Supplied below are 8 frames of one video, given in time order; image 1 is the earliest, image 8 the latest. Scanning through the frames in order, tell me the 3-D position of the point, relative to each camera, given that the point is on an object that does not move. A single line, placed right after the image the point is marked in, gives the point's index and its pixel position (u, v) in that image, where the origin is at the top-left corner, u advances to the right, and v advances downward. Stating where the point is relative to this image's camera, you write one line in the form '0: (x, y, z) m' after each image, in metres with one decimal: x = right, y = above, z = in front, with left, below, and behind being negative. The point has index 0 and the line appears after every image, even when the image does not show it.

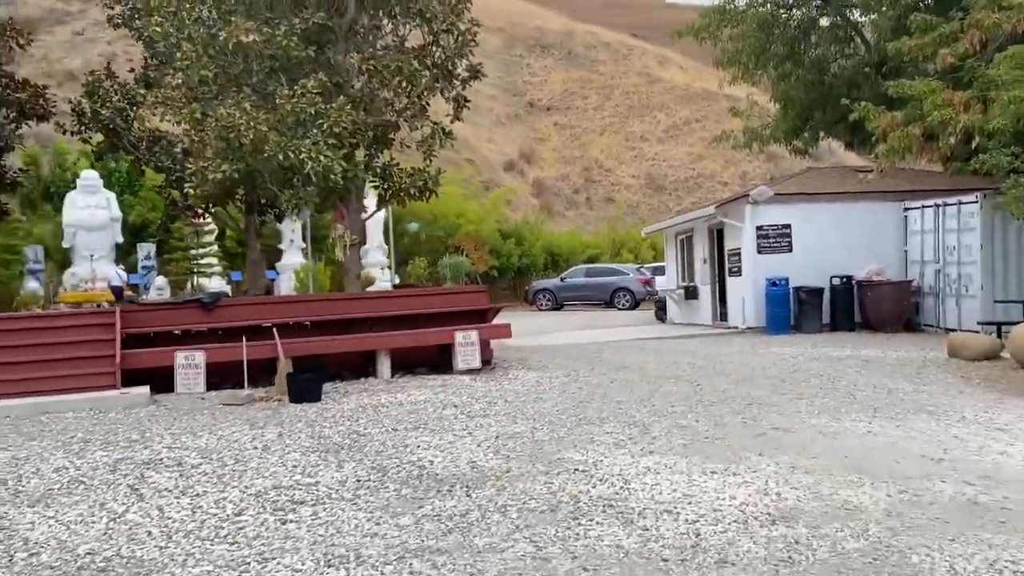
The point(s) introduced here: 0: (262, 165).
0: (-2.7, +1.3, +9.8) m
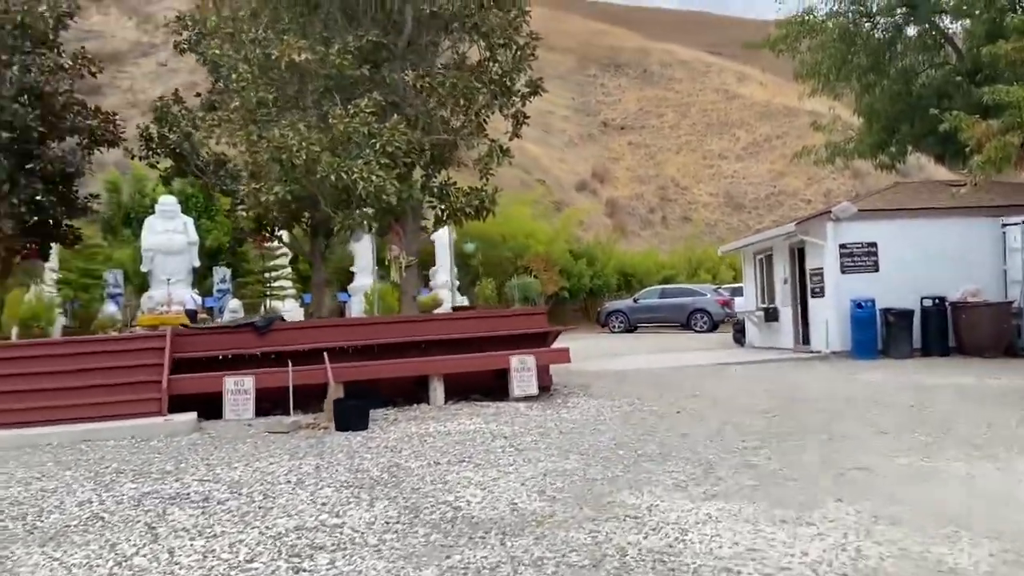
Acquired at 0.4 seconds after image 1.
0: (-2.1, +1.1, +9.5) m
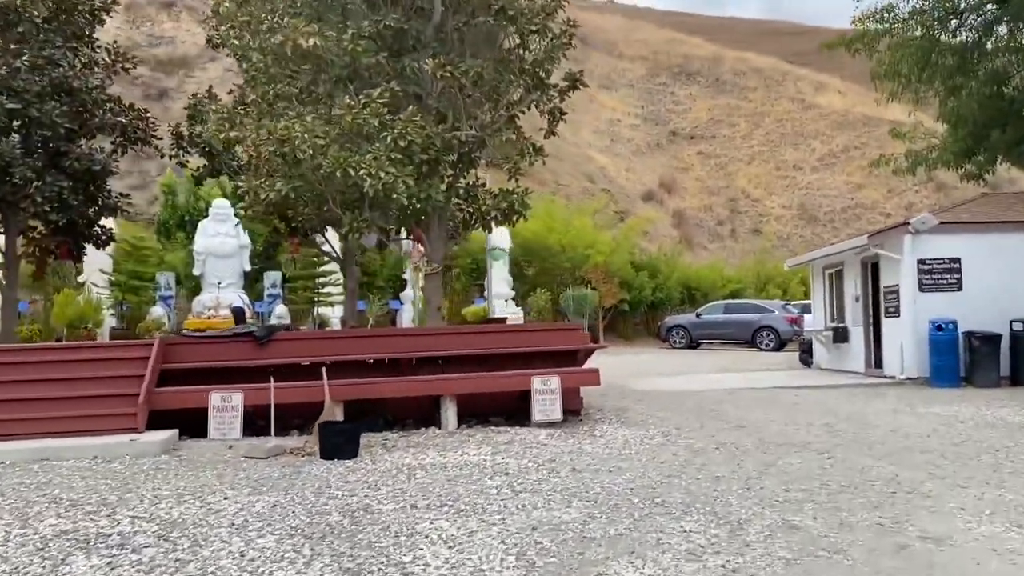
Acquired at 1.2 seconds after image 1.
0: (-1.9, +1.0, +8.7) m
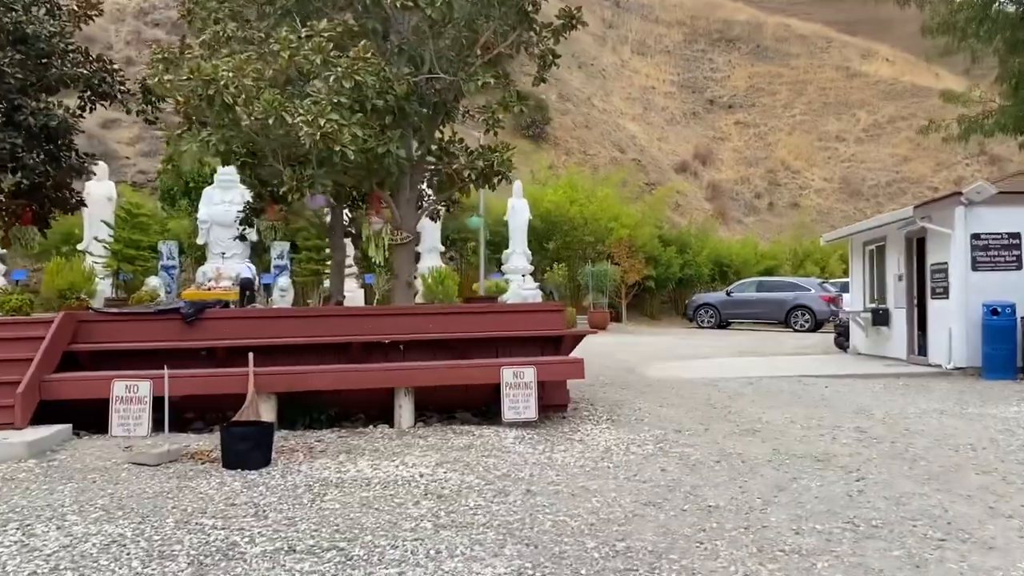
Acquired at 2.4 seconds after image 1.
0: (-2.1, +1.3, +7.3) m
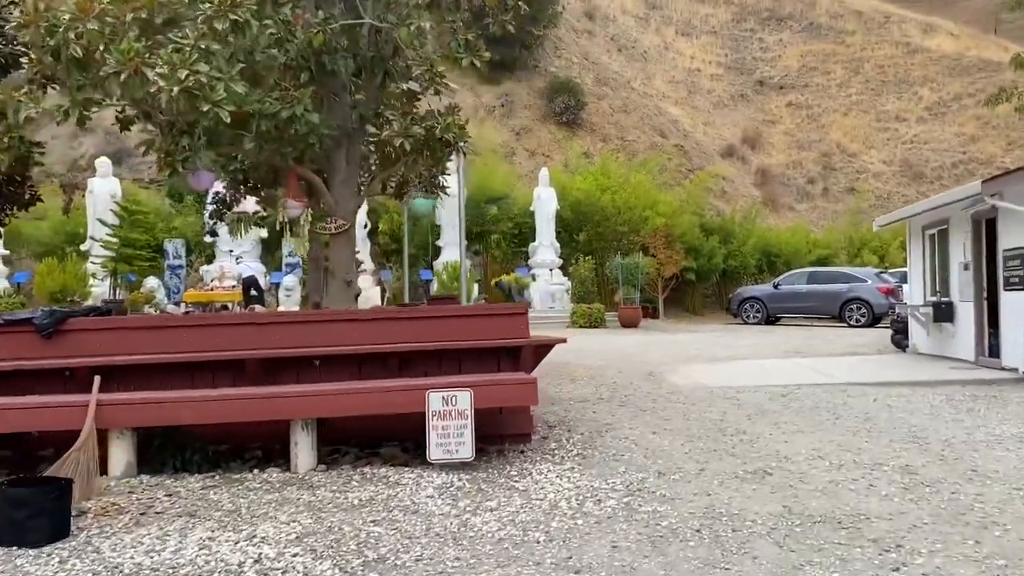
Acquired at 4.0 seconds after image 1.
0: (-2.5, +1.2, +5.8) m
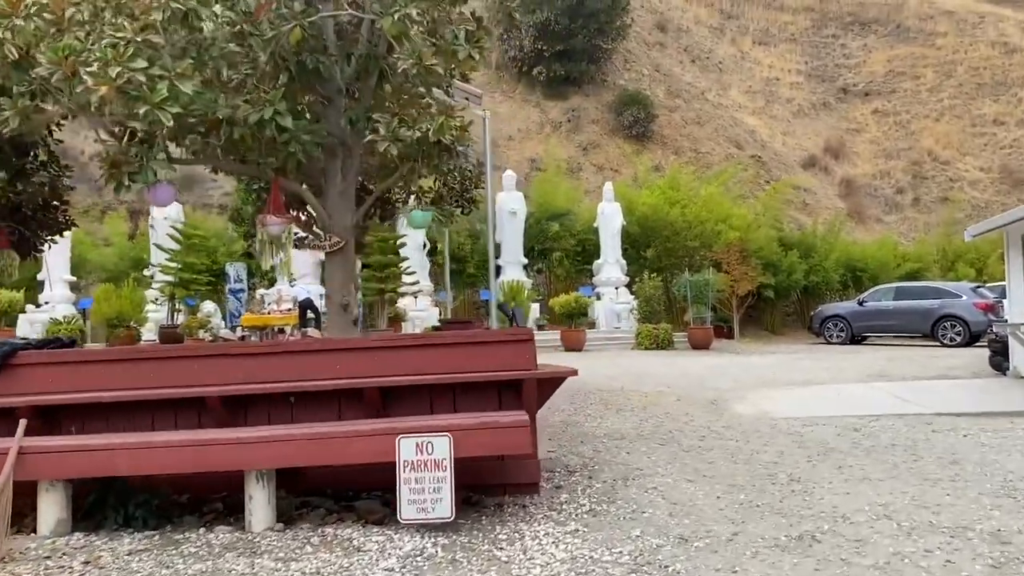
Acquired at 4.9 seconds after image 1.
0: (-2.6, +1.1, +5.1) m
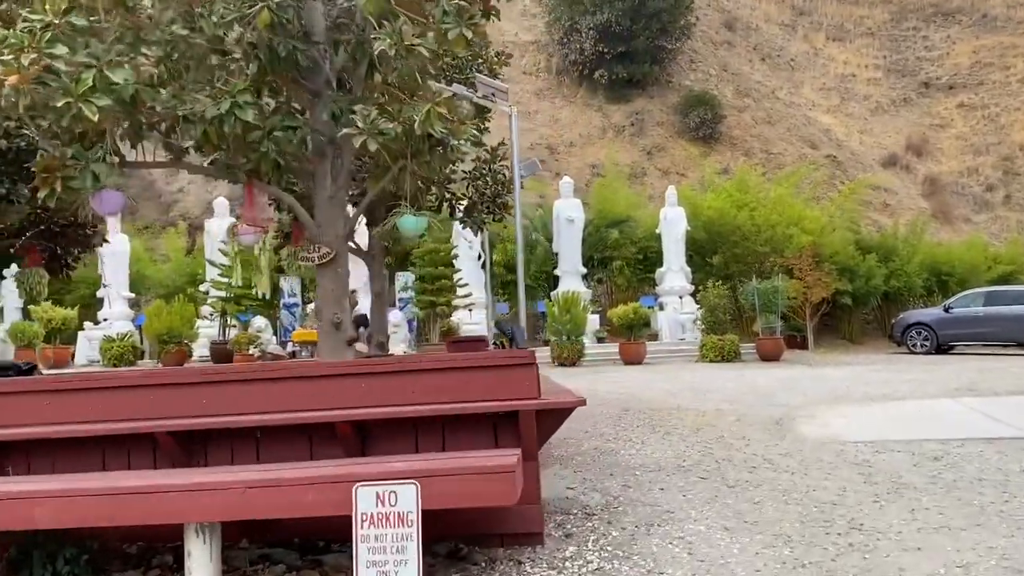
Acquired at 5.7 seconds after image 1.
0: (-2.6, +1.0, +4.6) m
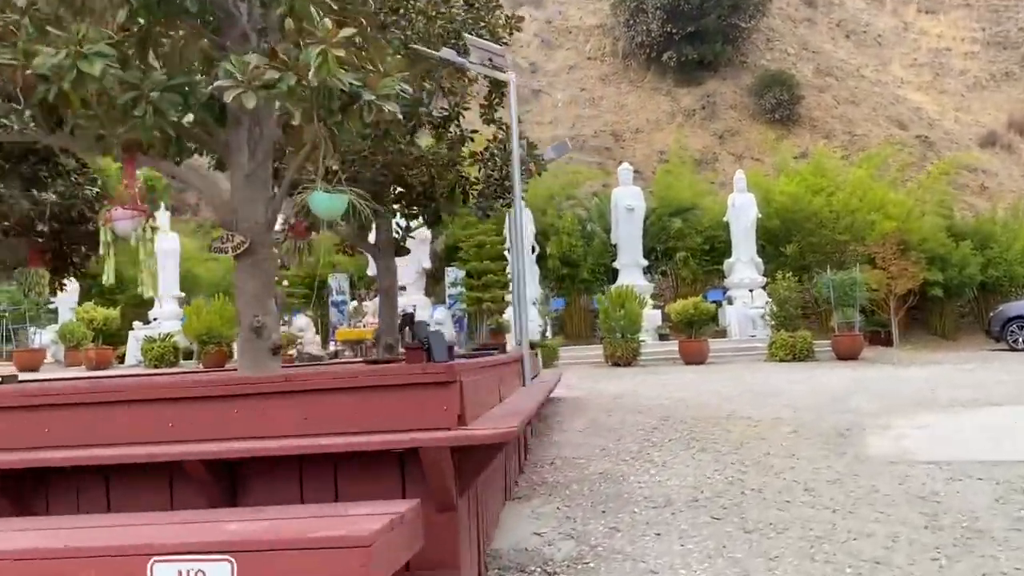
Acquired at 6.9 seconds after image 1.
0: (-3.0, +1.0, +3.7) m
